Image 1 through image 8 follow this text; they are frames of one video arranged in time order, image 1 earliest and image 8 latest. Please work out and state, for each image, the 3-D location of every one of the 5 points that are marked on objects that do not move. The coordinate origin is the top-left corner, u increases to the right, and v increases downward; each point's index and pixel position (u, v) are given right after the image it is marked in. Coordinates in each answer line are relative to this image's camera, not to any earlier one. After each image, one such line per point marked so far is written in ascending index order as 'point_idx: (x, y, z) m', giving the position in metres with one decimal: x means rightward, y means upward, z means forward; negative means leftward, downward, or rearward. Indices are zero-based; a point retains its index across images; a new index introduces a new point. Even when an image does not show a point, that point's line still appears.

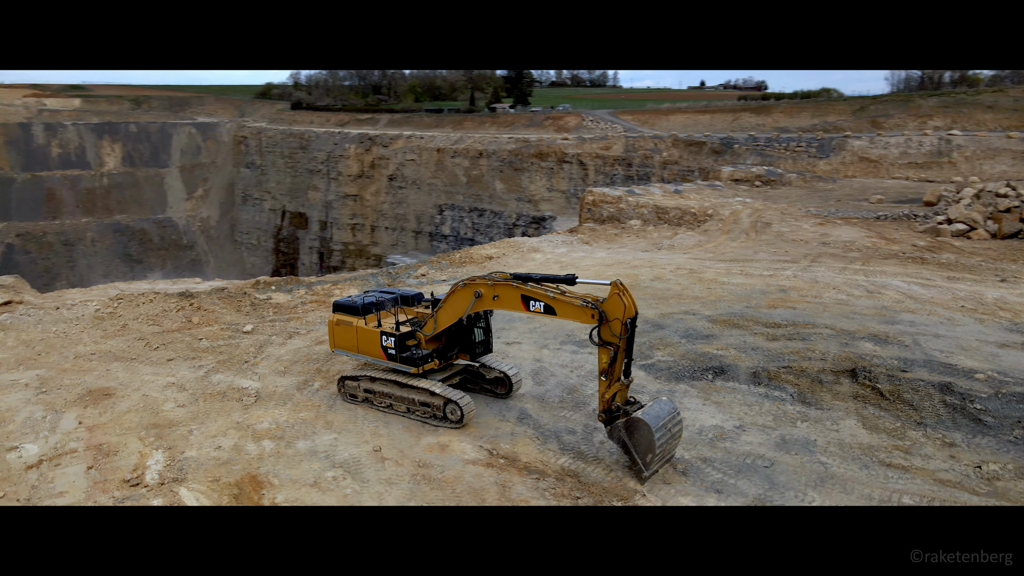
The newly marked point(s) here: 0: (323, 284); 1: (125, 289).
0: (-3.9, 0.0, +15.1) m
1: (-8.2, -0.1, +16.2) m
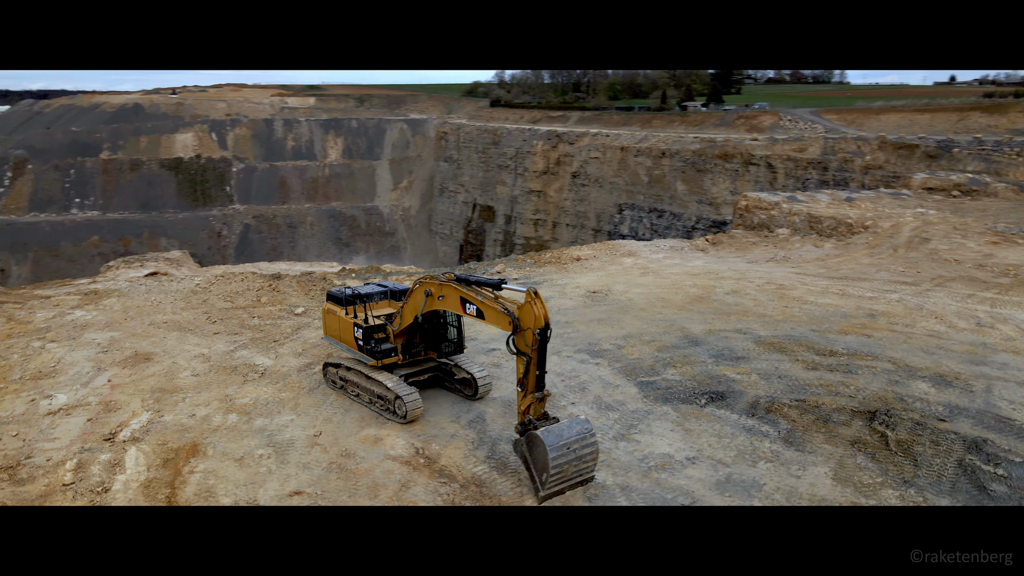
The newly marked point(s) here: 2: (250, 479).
0: (-2.4, +0.2, +15.8) m
1: (-6.3, +0.3, +18.0) m
2: (-2.6, -1.9, +7.0) m
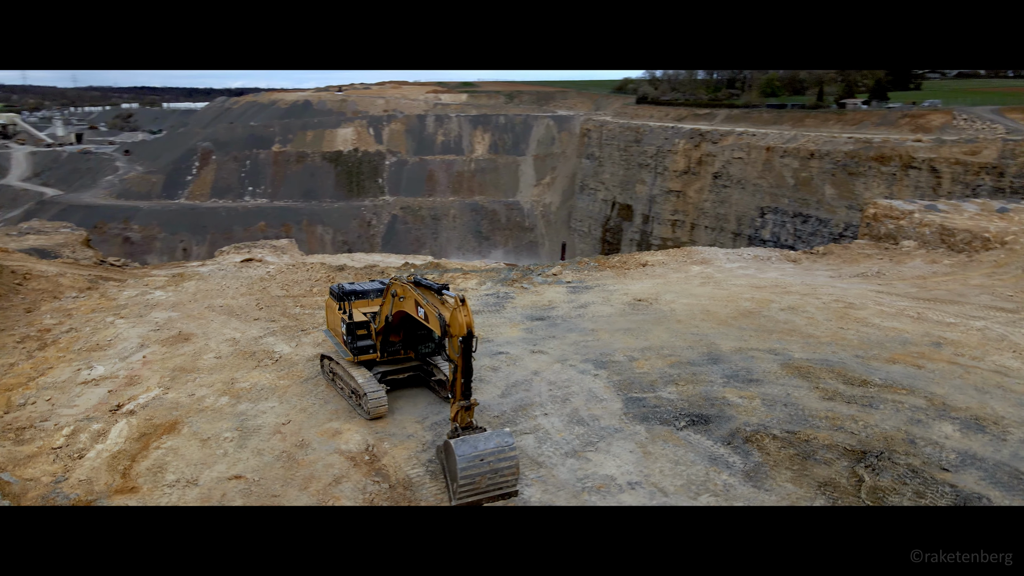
0: (-1.2, +0.3, +16.1) m
1: (-4.6, +0.6, +19.0) m
2: (-3.2, -1.8, +7.5) m
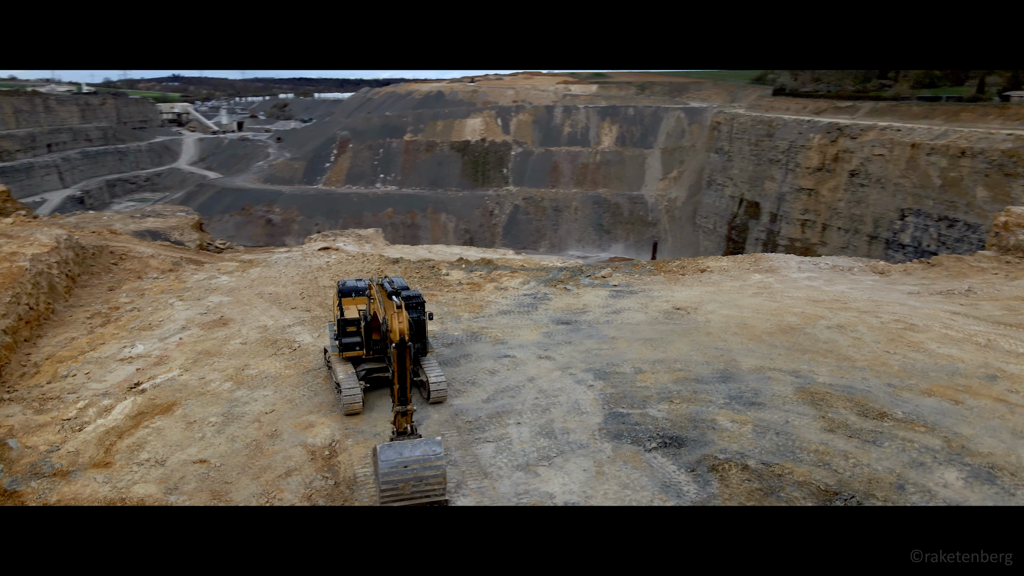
0: (-0.2, +0.3, +16.1) m
1: (-3.0, +0.8, +19.5) m
2: (-3.7, -1.7, +8.1) m
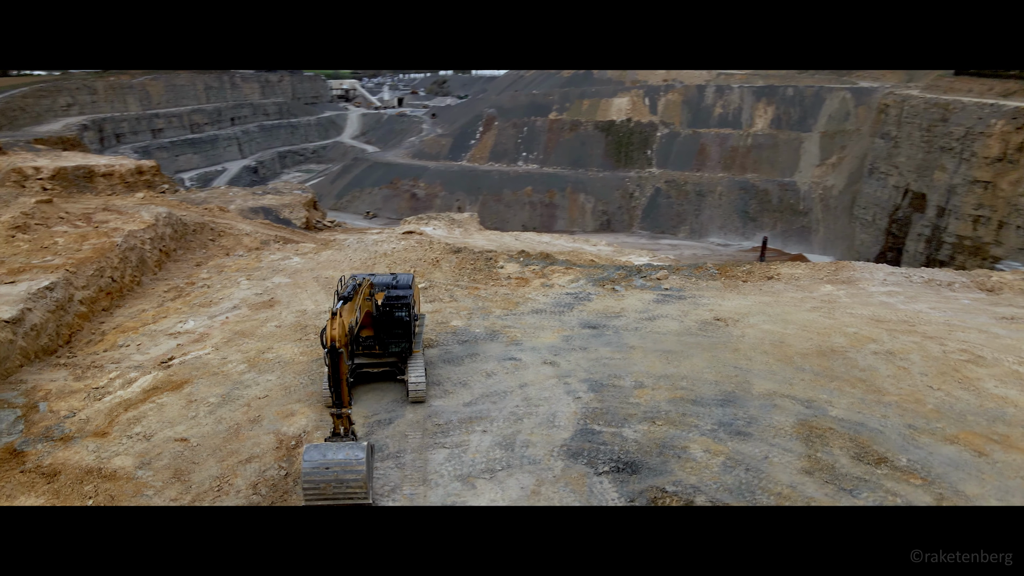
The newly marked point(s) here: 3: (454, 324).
0: (+1.0, +0.4, +16.0) m
1: (-1.0, +1.2, +19.9) m
2: (-4.1, -1.6, +8.8) m
3: (-1.0, -0.6, +12.4) m
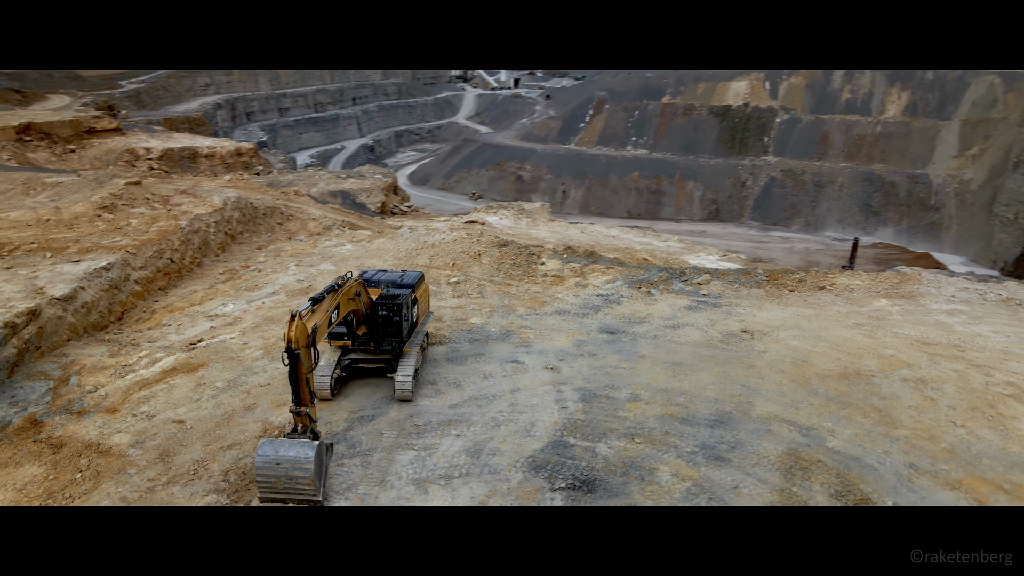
0: (+1.9, +0.4, +15.7) m
1: (+0.5, +1.4, +19.8) m
2: (-4.3, -1.5, +9.5) m
3: (-0.7, -0.6, +12.5) m
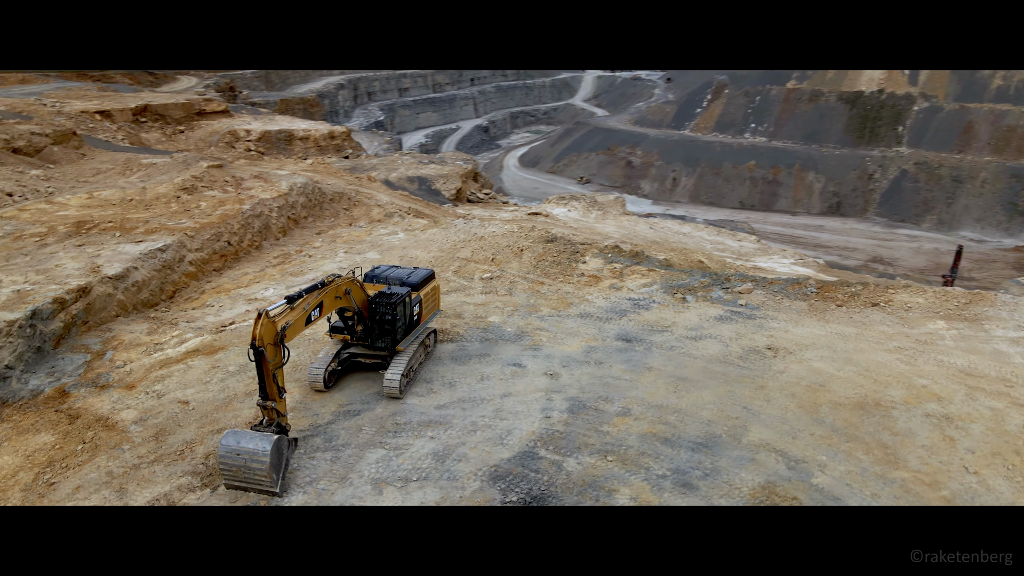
0: (+2.7, +0.4, +15.3) m
1: (+2.0, +1.5, +19.6) m
2: (-4.5, -1.3, +10.1) m
3: (-0.4, -0.5, +12.6) m
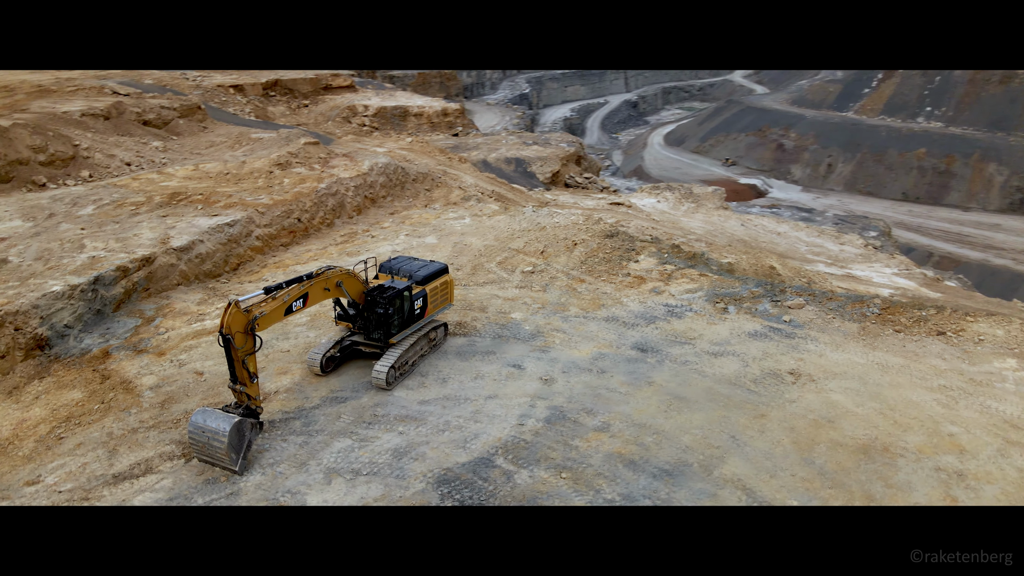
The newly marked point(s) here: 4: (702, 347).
0: (+3.6, +0.3, +14.7) m
1: (+3.8, +1.5, +18.9) m
2: (-4.5, -1.0, +11.0) m
3: (0.0, -0.5, +12.6) m
4: (+3.0, -1.0, +11.5) m
